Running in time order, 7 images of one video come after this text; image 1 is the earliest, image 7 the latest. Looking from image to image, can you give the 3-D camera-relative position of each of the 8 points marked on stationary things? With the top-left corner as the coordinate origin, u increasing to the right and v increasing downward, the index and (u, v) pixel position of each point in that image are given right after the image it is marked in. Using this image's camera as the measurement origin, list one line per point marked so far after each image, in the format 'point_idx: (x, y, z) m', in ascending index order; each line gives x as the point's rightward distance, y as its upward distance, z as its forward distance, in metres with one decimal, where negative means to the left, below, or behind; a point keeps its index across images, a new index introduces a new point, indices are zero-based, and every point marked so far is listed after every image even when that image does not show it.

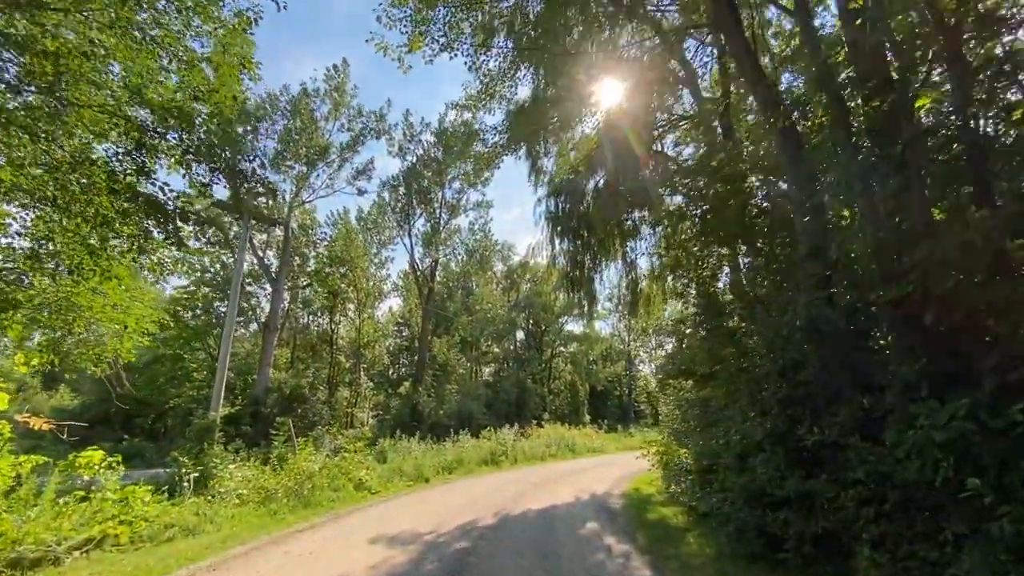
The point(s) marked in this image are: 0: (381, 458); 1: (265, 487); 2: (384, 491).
0: (-4.9, -6.5, +18.0) m
1: (-4.7, -3.8, +9.2) m
2: (-3.0, -4.7, +11.0) m
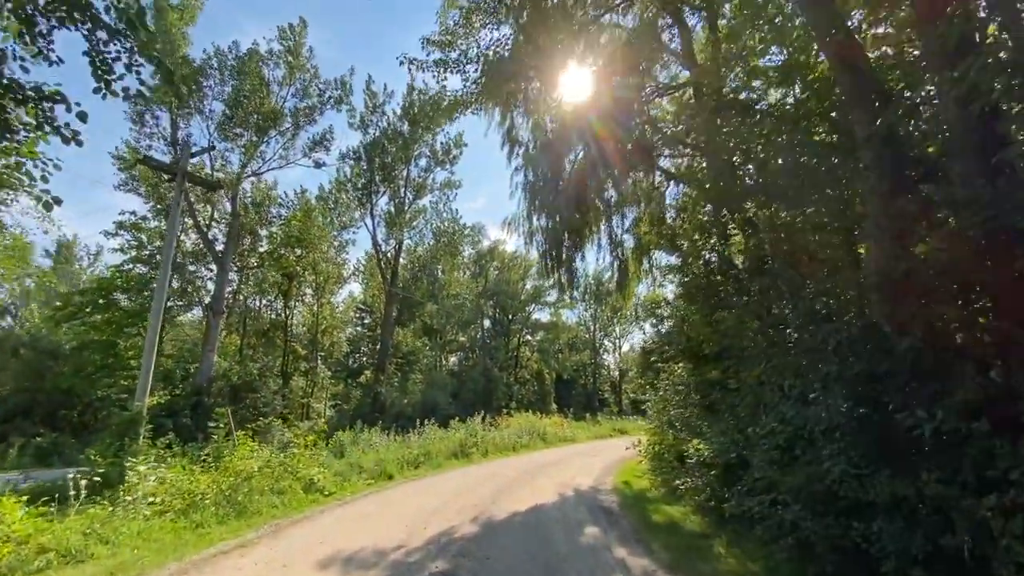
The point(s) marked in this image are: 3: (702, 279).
0: (-5.9, -5.7, +16.3) m
1: (-5.1, -3.2, +7.6) m
2: (-3.4, -4.1, +9.4) m
3: (+3.7, +0.2, +9.3) m
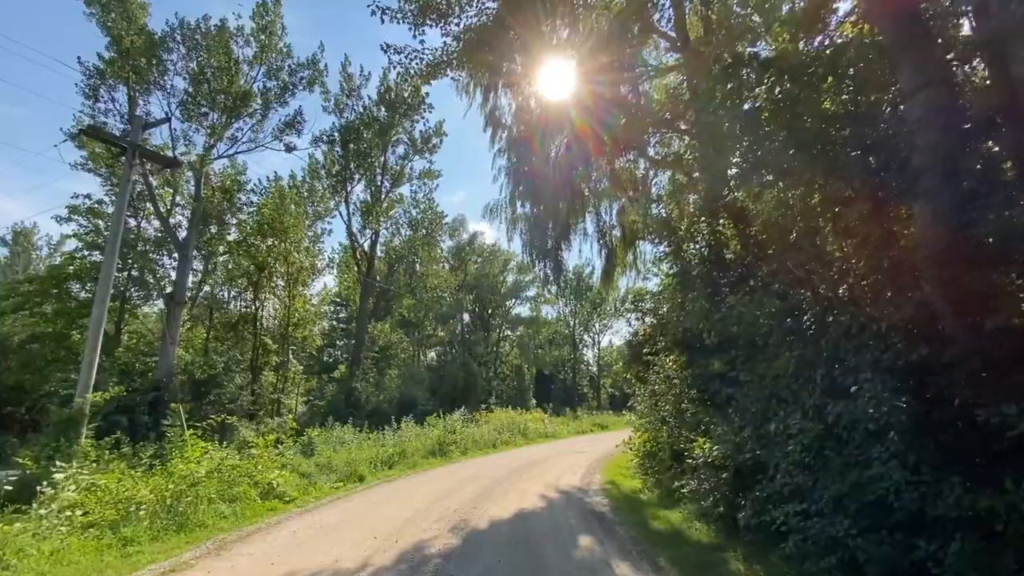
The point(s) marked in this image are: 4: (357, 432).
0: (-6.5, -5.3, +15.3) m
1: (-5.3, -2.9, +6.6) m
2: (-3.7, -3.8, +8.5) m
3: (+3.4, +0.4, +8.7) m
4: (-6.0, -5.6, +18.4) m
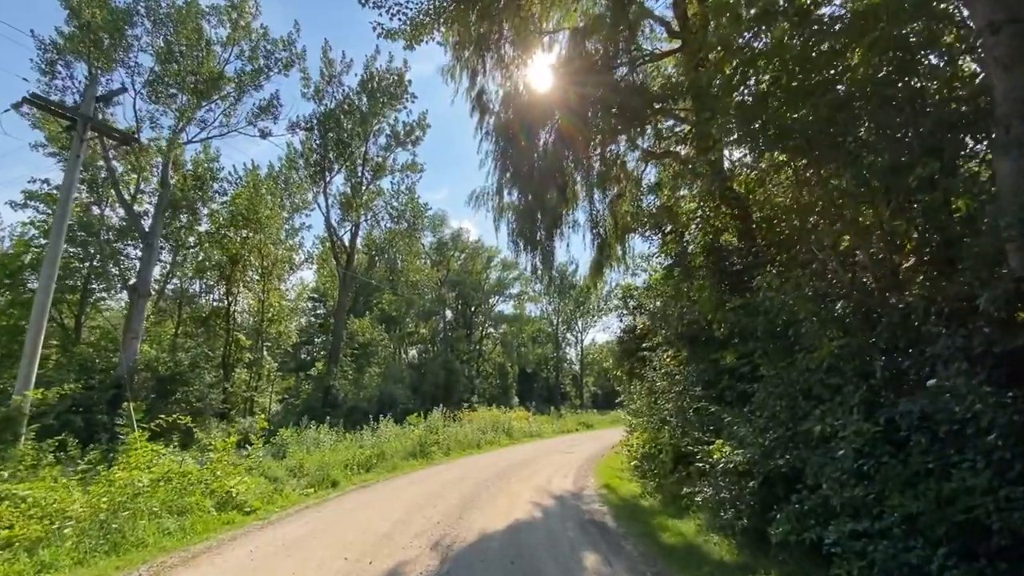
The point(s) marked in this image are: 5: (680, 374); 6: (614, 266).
0: (-6.9, -5.0, +14.3) m
1: (-5.4, -2.7, +5.6) m
2: (-3.9, -3.5, +7.6) m
3: (+3.2, +0.6, +8.1) m
4: (-6.5, -5.3, +17.4) m
5: (+2.8, -1.5, +8.2) m
6: (+3.1, +0.5, +15.4) m
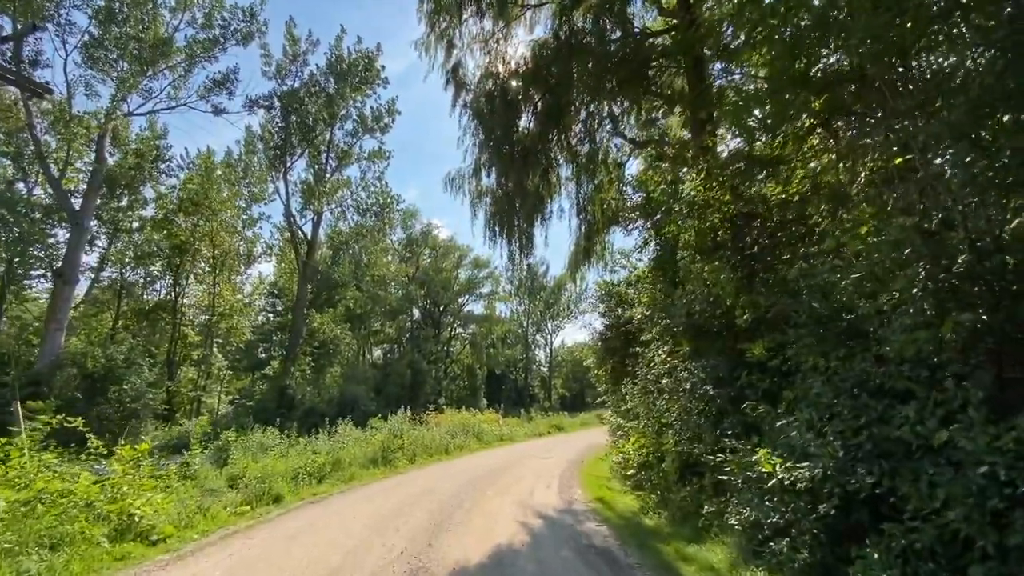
0: (-7.6, -4.6, +12.5) m
1: (-5.5, -2.2, +4.0) m
2: (-4.2, -3.1, +6.1) m
3: (+3.0, +0.8, +7.0) m
4: (-7.5, -4.9, +15.7) m
5: (+2.6, -1.3, +7.2) m
6: (+2.4, +0.8, +14.3) m
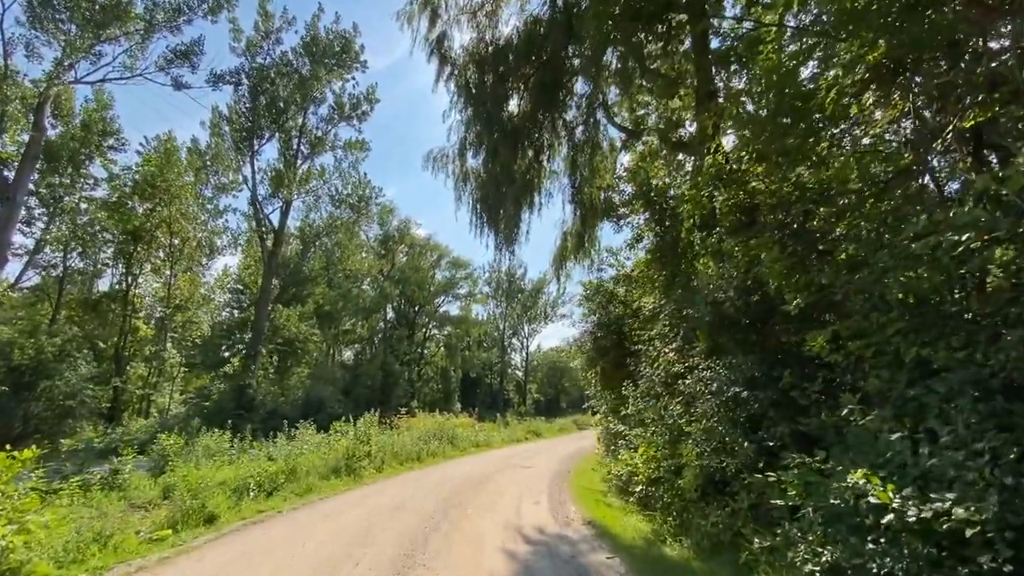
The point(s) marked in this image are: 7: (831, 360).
0: (-8.1, -4.2, +10.9) m
1: (-5.4, -1.8, +2.5) m
2: (-4.3, -2.7, +4.7) m
3: (+3.0, +1.0, +6.0) m
4: (-8.1, -4.5, +14.1) m
5: (+2.5, -1.1, +6.1) m
6: (+2.0, +0.9, +13.2) m
7: (+3.0, -0.7, +4.5) m
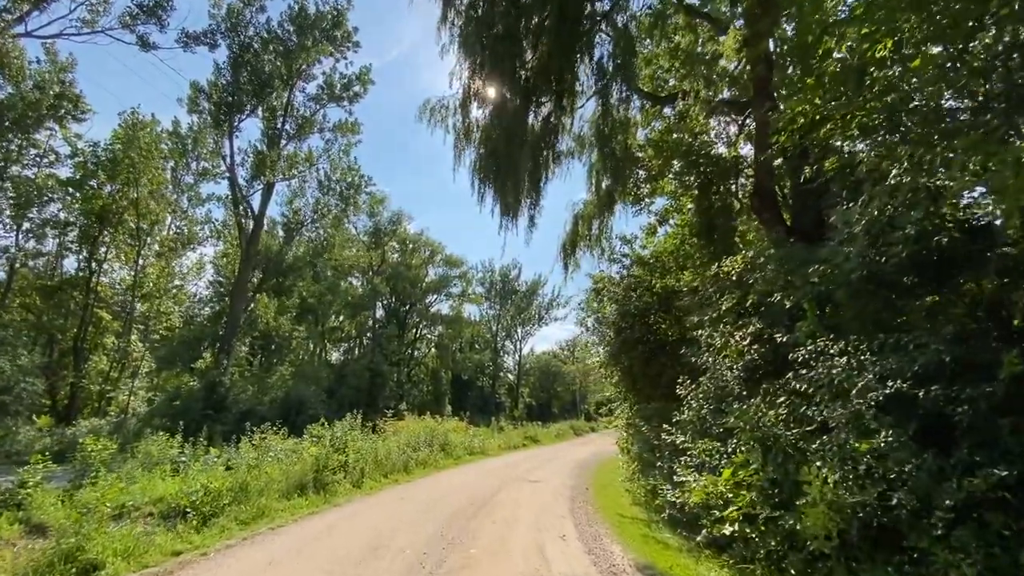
0: (-7.9, -3.6, +8.7) m
1: (-5.1, -1.2, +0.4) m
2: (-4.0, -2.1, +2.5) m
3: (+3.3, +1.5, +4.0) m
4: (-8.0, -3.9, +11.9) m
5: (+2.8, -0.6, +4.1) m
6: (+2.2, +1.3, +11.2) m
7: (+3.3, -0.2, +2.5) m
